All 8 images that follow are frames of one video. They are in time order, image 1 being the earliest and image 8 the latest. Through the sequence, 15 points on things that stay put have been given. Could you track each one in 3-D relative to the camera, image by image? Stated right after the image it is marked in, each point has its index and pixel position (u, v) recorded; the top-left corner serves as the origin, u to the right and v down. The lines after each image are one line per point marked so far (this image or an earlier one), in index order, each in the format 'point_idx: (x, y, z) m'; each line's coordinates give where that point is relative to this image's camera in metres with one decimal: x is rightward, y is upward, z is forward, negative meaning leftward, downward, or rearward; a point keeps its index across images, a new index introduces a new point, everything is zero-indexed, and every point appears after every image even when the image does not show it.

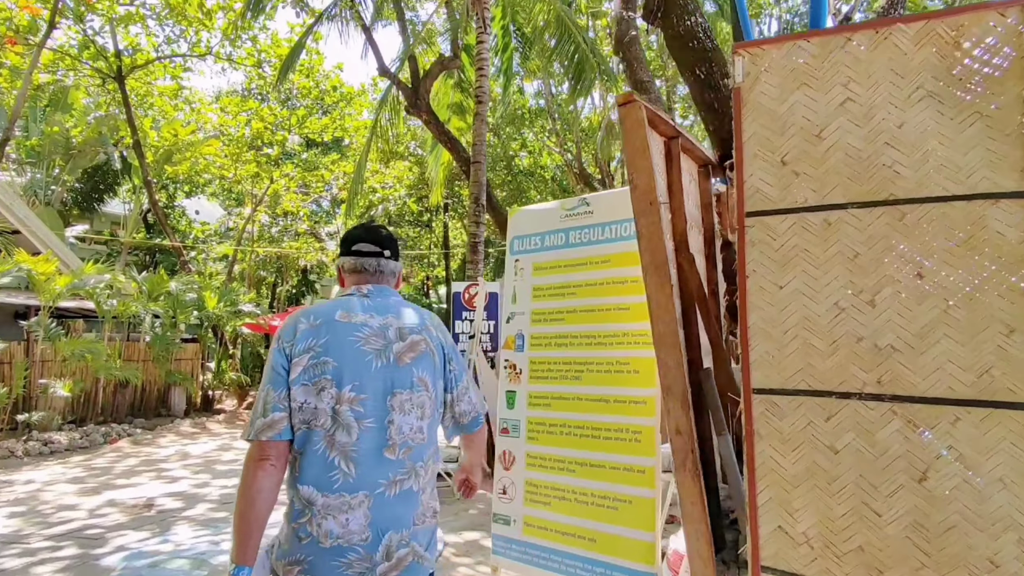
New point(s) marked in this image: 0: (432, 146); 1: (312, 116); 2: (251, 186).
0: (-1.6, +3.1, +12.4) m
1: (-6.5, +5.6, +19.2) m
2: (-8.6, +3.3, +19.3) m
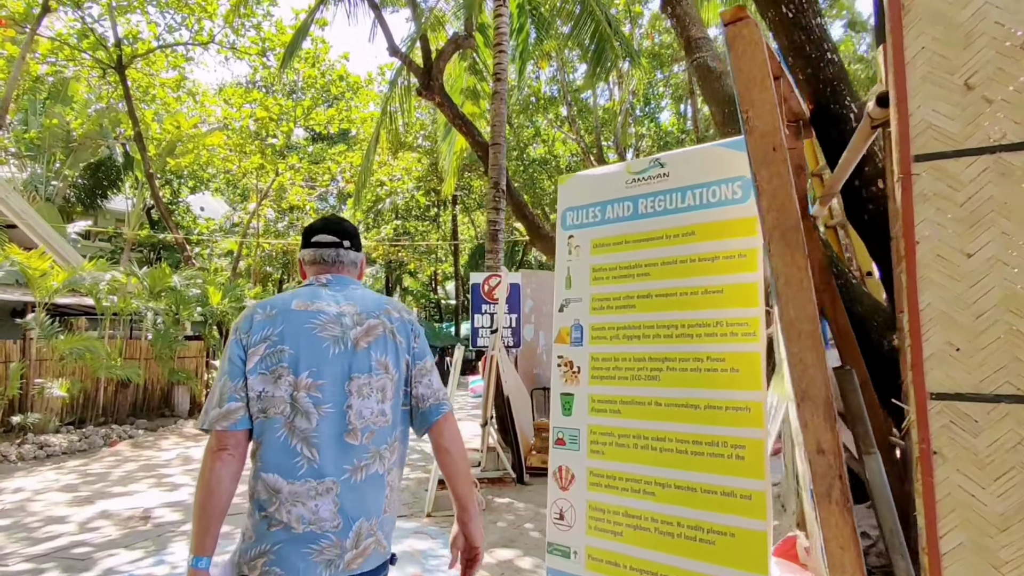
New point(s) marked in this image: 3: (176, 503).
0: (-1.3, +3.3, +11.9) m
1: (-6.2, +5.8, +18.7) m
2: (-8.3, +3.5, +18.8) m
3: (-3.2, -2.1, +5.6) m
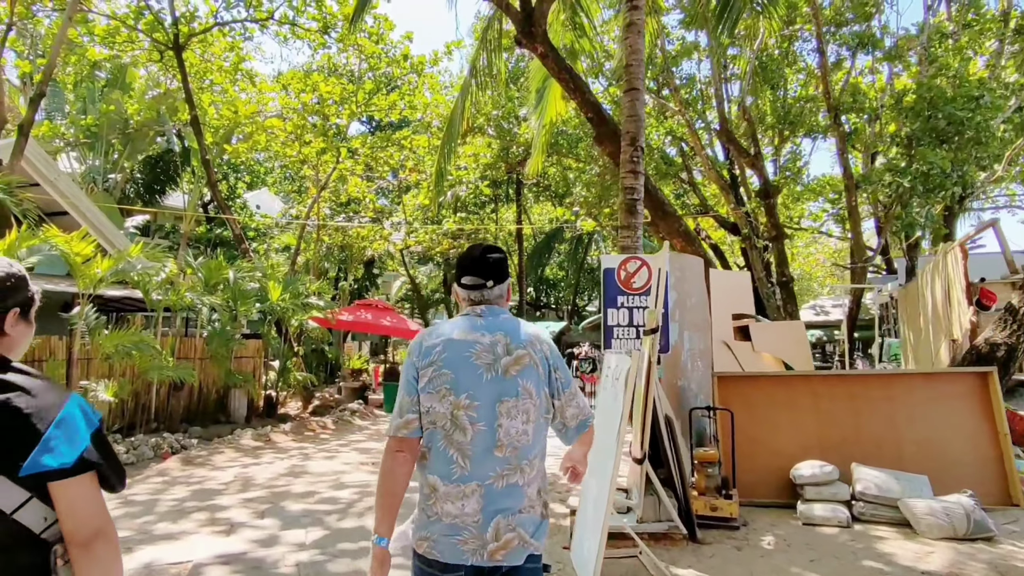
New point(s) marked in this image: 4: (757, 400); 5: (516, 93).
0: (+0.4, +3.4, +10.3) m
1: (-3.9, +5.9, +17.5) m
2: (-6.0, +3.6, +17.8) m
3: (-2.0, -1.9, +4.2) m
4: (+2.3, -1.1, +5.6) m
5: (+0.1, +5.3, +15.9) m
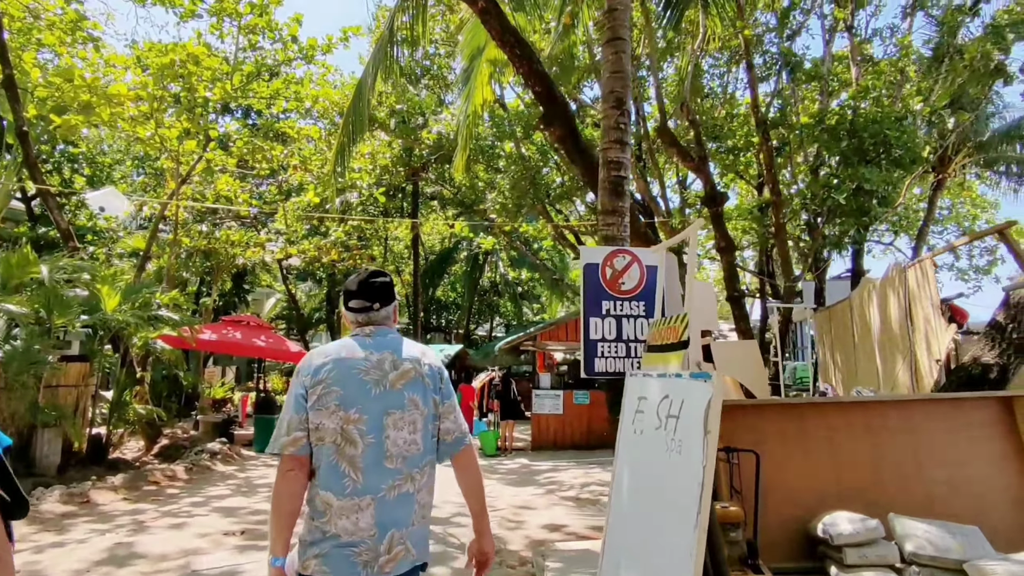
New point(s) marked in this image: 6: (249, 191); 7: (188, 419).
0: (-0.8, +3.2, +8.9) m
1: (-6.5, +5.5, +15.1) m
2: (-8.6, +3.2, +15.0) m
3: (-2.1, -1.8, +2.2) m
4: (+1.9, -1.1, +4.5) m
5: (-2.2, +4.9, +14.4) m
6: (-7.8, +2.9, +17.3) m
7: (-8.5, -3.4, +15.4) m
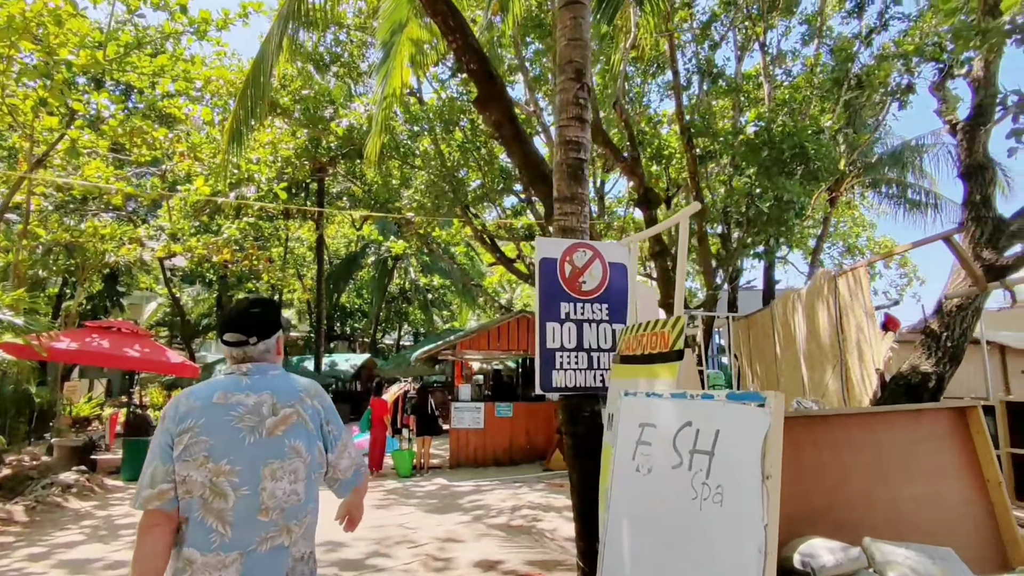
0: (-1.9, +3.1, +8.0) m
1: (-8.4, +5.5, +13.3) m
2: (-10.5, +3.2, +12.8) m
3: (-2.1, -1.7, +1.2) m
4: (+1.5, -1.1, +4.0) m
5: (-4.1, +4.8, +13.3) m
6: (-10.1, +2.8, +15.2) m
7: (-10.6, -3.4, +13.1) m
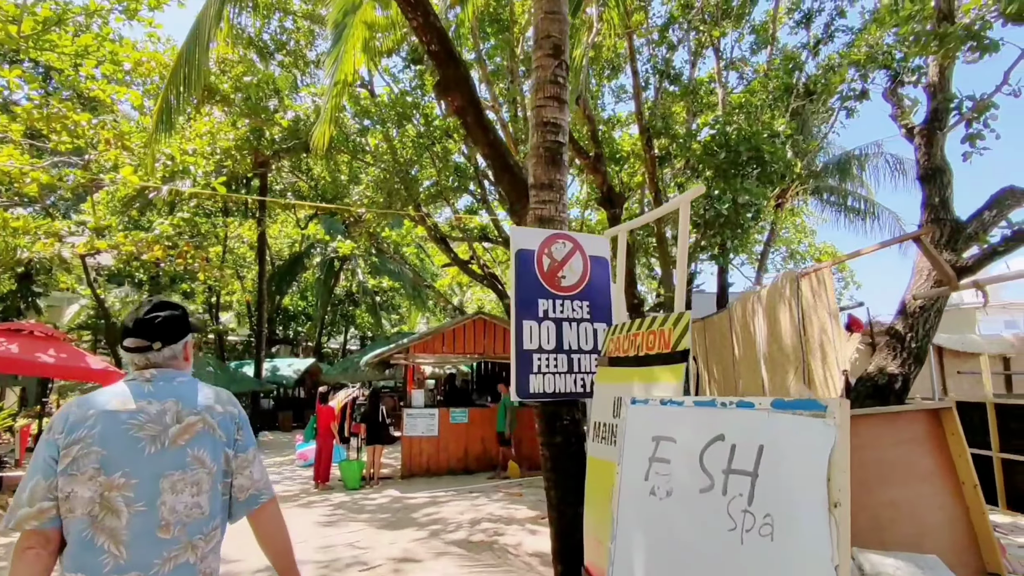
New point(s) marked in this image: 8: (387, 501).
0: (-2.4, +3.1, +7.5) m
1: (-9.4, +5.5, +12.2) m
2: (-11.5, +3.3, +11.5) m
3: (-2.0, -1.7, +0.6) m
4: (+1.3, -1.1, +3.8) m
5: (-5.1, +4.8, +12.6) m
6: (-11.2, +2.9, +13.9) m
7: (-11.6, -3.4, +11.7) m
8: (-1.6, -2.8, +7.5) m
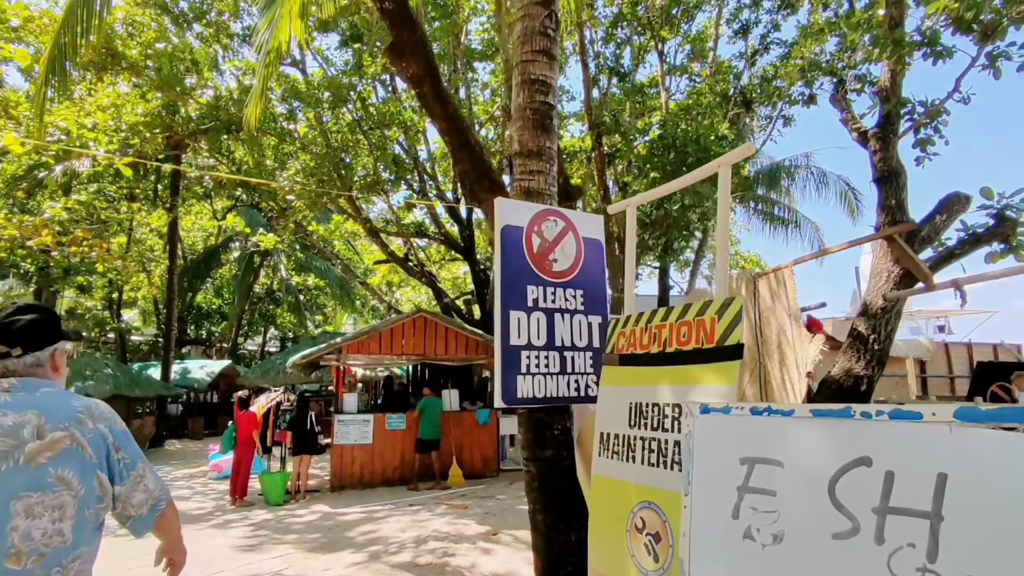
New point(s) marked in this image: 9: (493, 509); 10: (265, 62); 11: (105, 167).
0: (-2.9, +3.2, +6.7) m
1: (-10.4, +5.7, +10.5) m
2: (-12.4, +3.5, +9.5) m
3: (-1.8, -1.6, -0.2) m
4: (+1.1, -1.1, +3.4) m
5: (-6.2, +4.9, +11.4) m
6: (-12.5, +3.1, +12.0) m
7: (-12.7, -3.2, +9.7) m
8: (-2.3, -2.7, +6.8) m
9: (-0.2, -2.5, +6.7) m
10: (-3.0, +2.7, +7.0) m
11: (-9.5, +2.9, +13.7) m
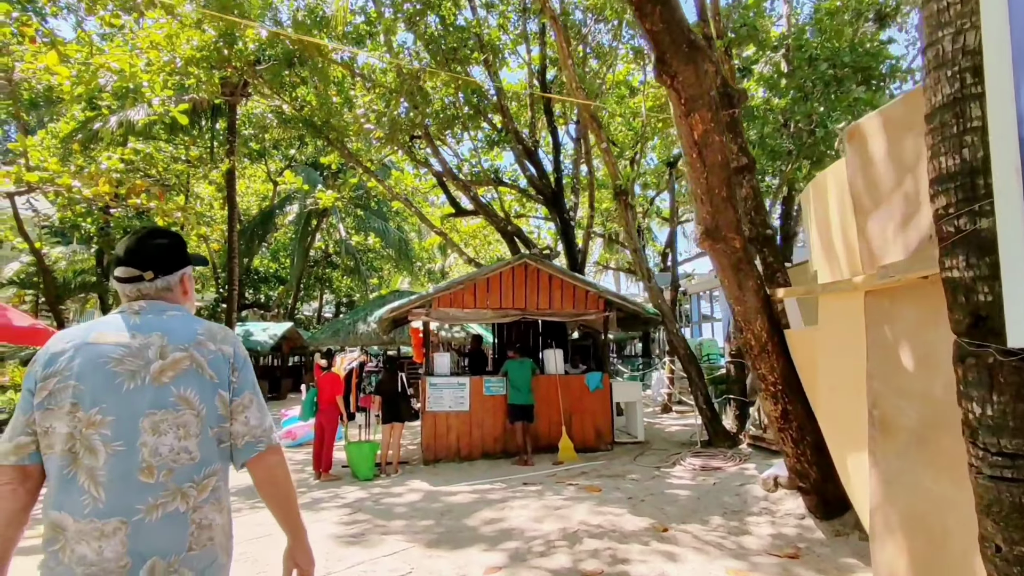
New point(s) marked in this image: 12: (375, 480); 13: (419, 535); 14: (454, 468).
0: (-1.6, +3.8, +5.3) m
1: (-8.8, +6.5, +9.5) m
2: (-10.9, +4.2, +8.8) m
3: (-1.0, -1.3, -1.3) m
4: (+2.2, -0.6, +2.0) m
5: (-4.5, +5.8, +10.1) m
6: (-10.8, +4.0, +11.3) m
7: (-11.1, -2.4, +9.4) m
8: (-0.9, -2.0, +5.6) m
9: (+1.2, -1.9, +5.4) m
10: (-1.6, +3.3, +5.6) m
11: (-7.7, +3.8, +12.8) m
12: (-1.5, -2.2, +6.6) m
13: (-0.7, -1.9, +4.6) m
14: (-0.7, -2.2, +7.0) m
